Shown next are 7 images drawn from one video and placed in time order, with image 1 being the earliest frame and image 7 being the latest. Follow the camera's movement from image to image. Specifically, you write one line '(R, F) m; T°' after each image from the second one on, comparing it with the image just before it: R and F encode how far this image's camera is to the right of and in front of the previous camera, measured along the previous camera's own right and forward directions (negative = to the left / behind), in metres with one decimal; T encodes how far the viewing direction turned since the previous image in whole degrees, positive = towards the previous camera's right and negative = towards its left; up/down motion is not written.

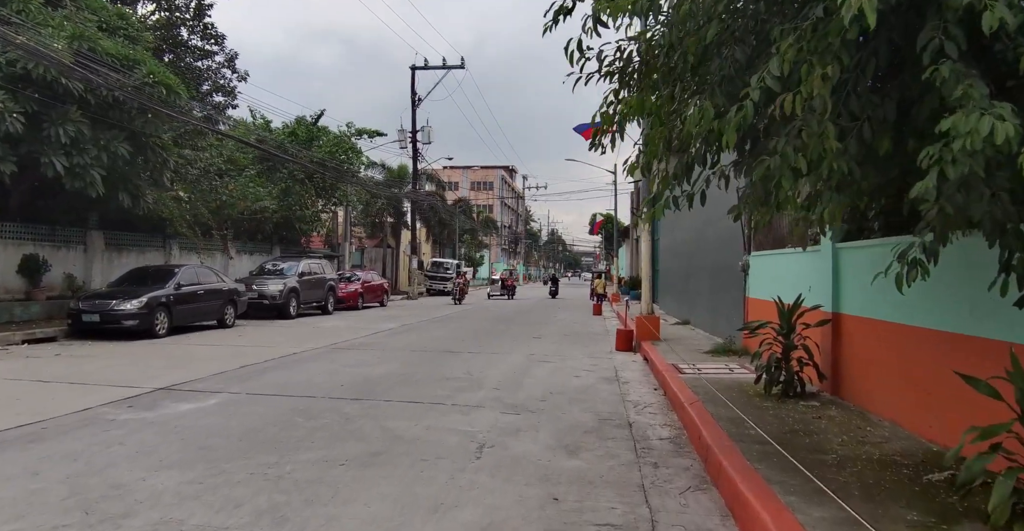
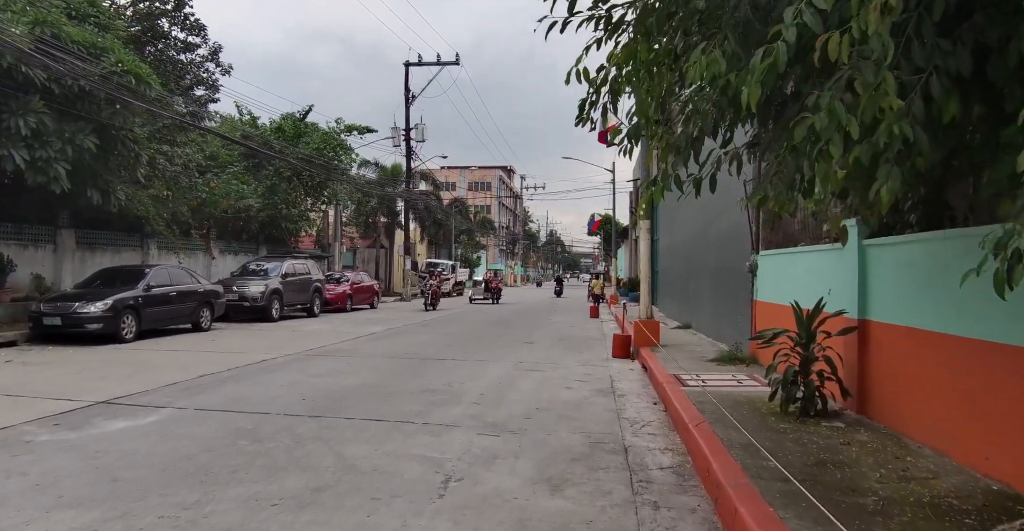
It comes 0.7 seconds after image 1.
(+0.2, +1.0) m; 0°
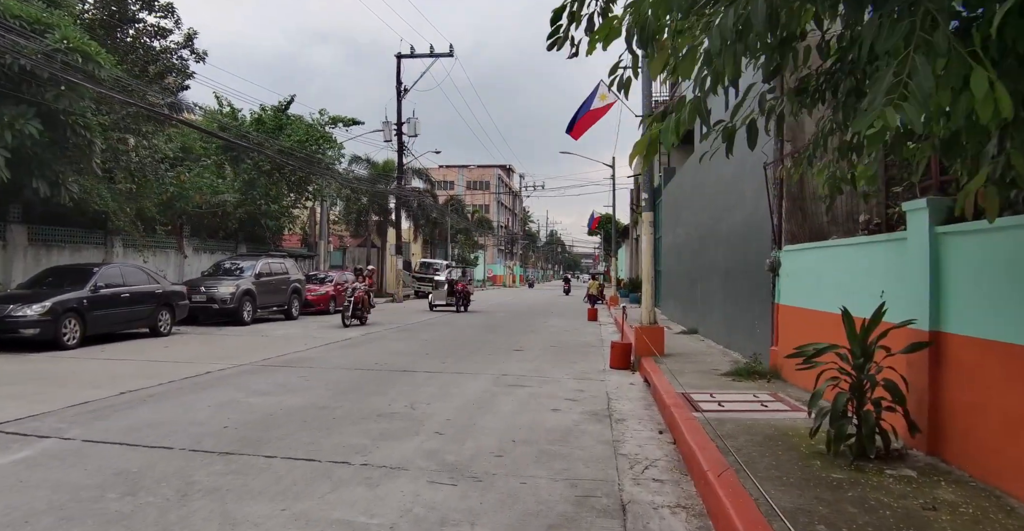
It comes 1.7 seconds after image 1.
(+0.3, +1.6) m; 0°
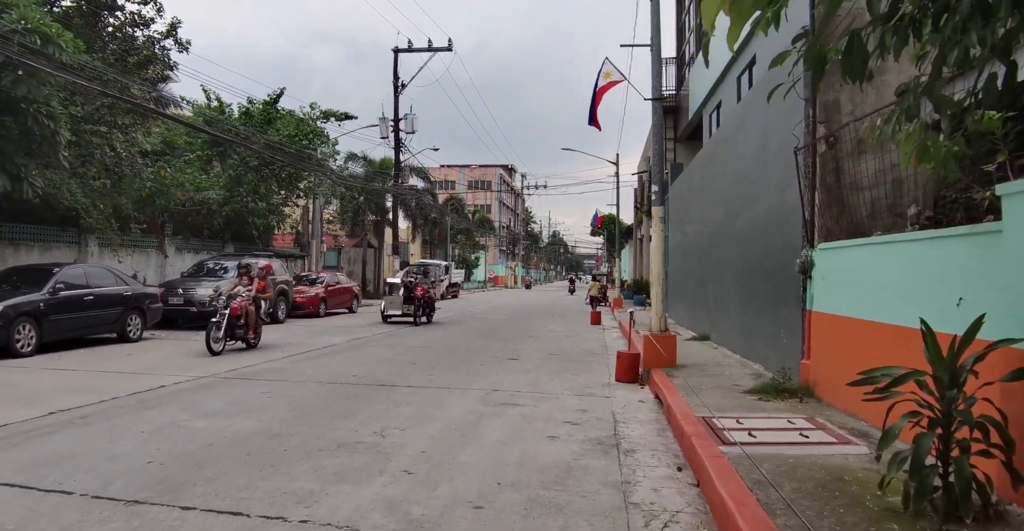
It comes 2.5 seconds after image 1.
(+0.1, +1.2) m; 0°
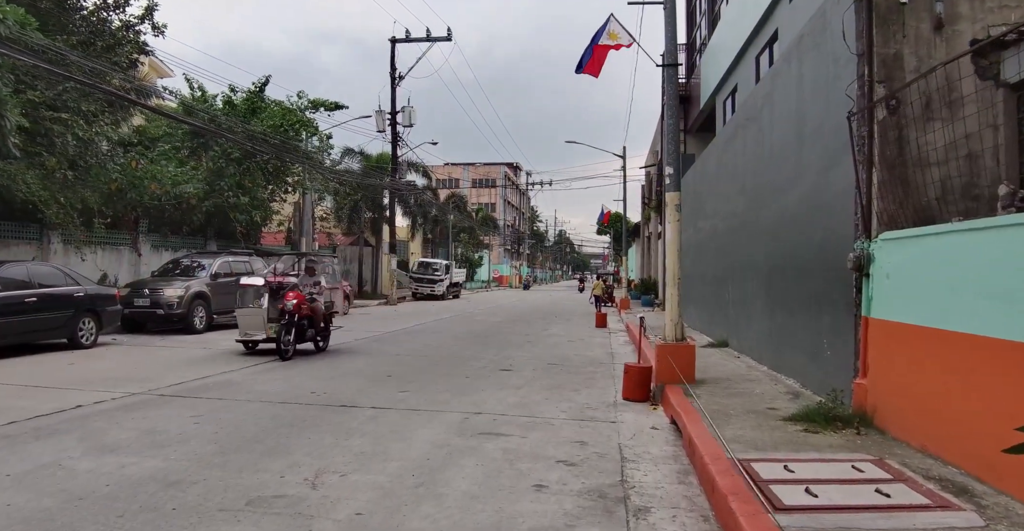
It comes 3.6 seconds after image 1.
(+0.2, +1.5) m; -1°
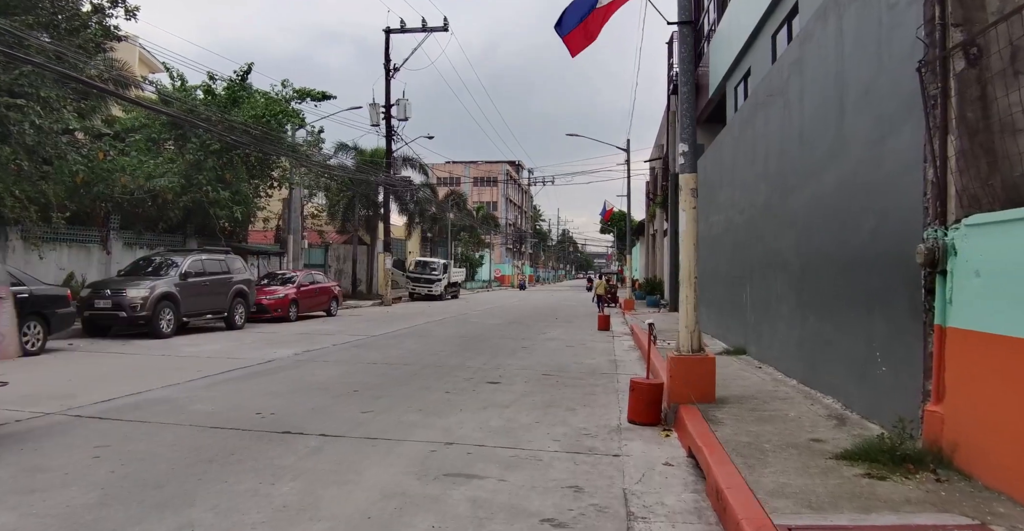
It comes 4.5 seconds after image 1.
(+0.2, +1.4) m; 0°
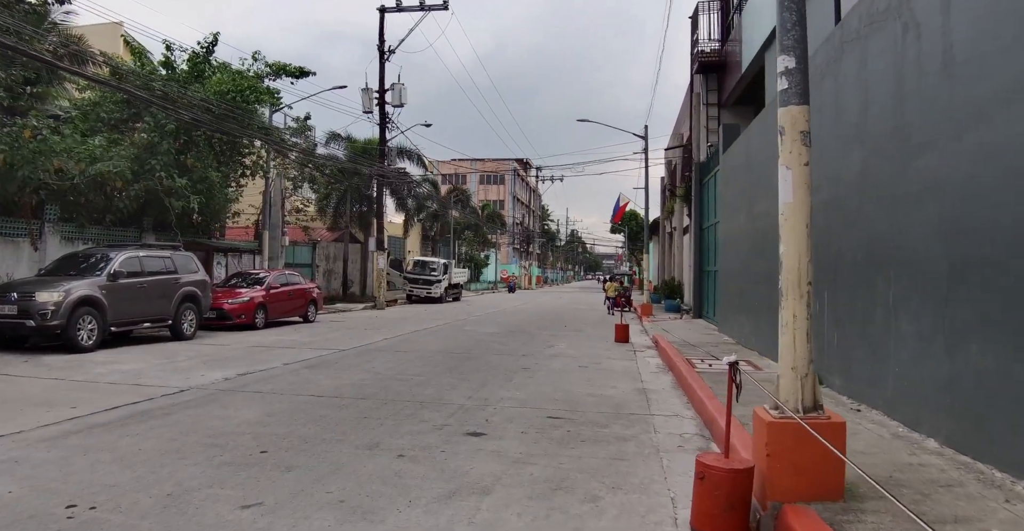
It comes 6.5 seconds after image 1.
(+0.2, +2.9) m; -1°
